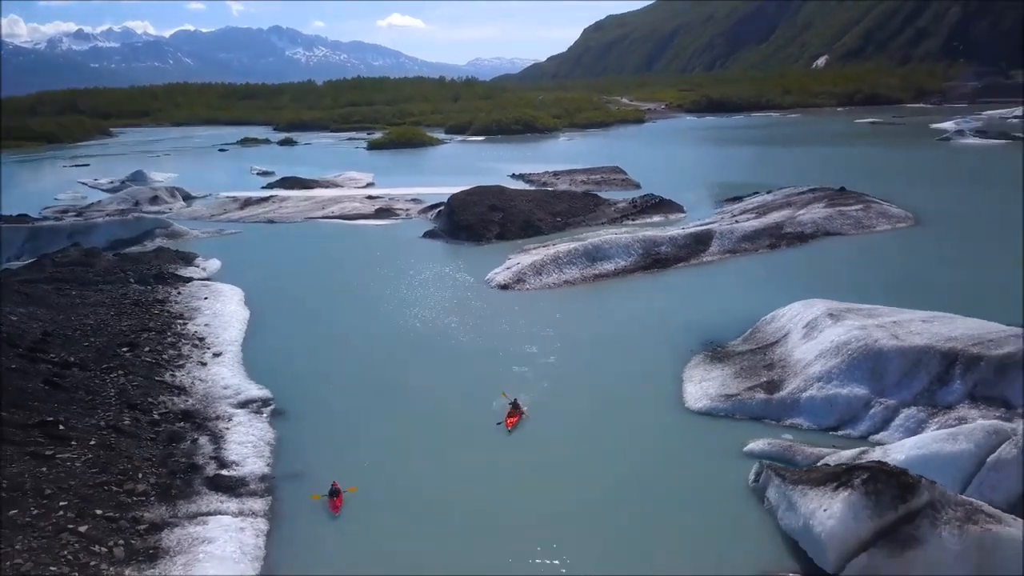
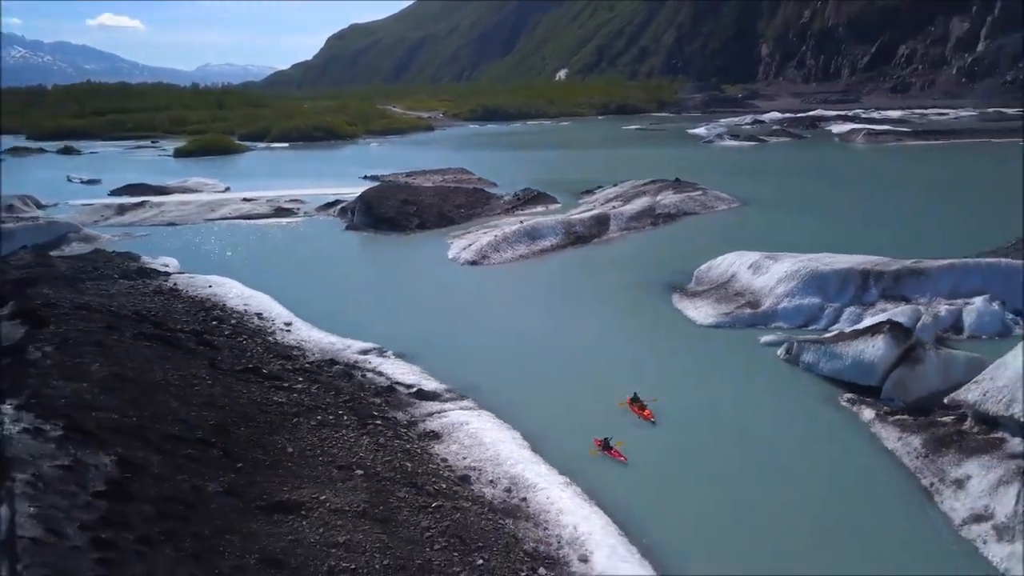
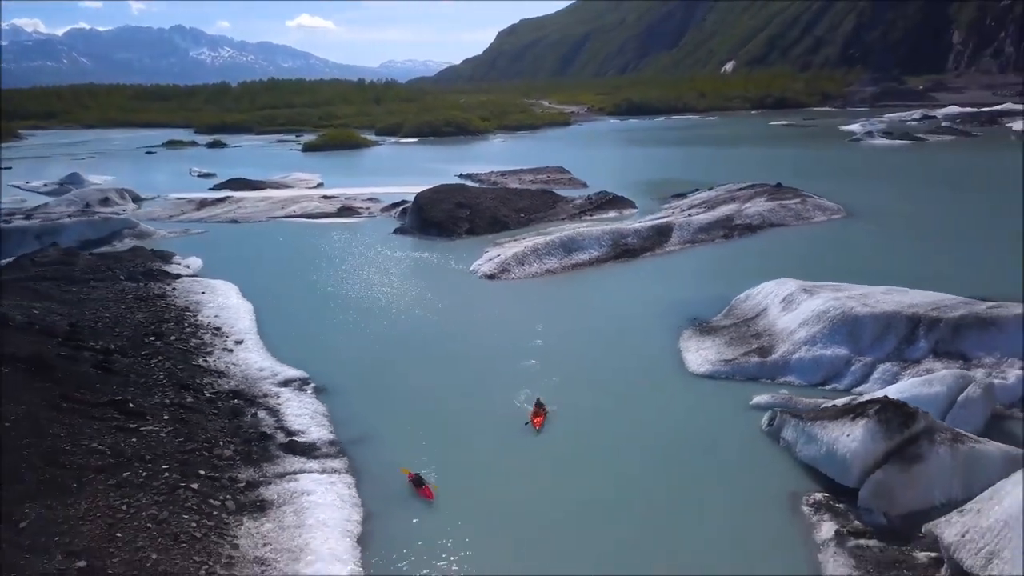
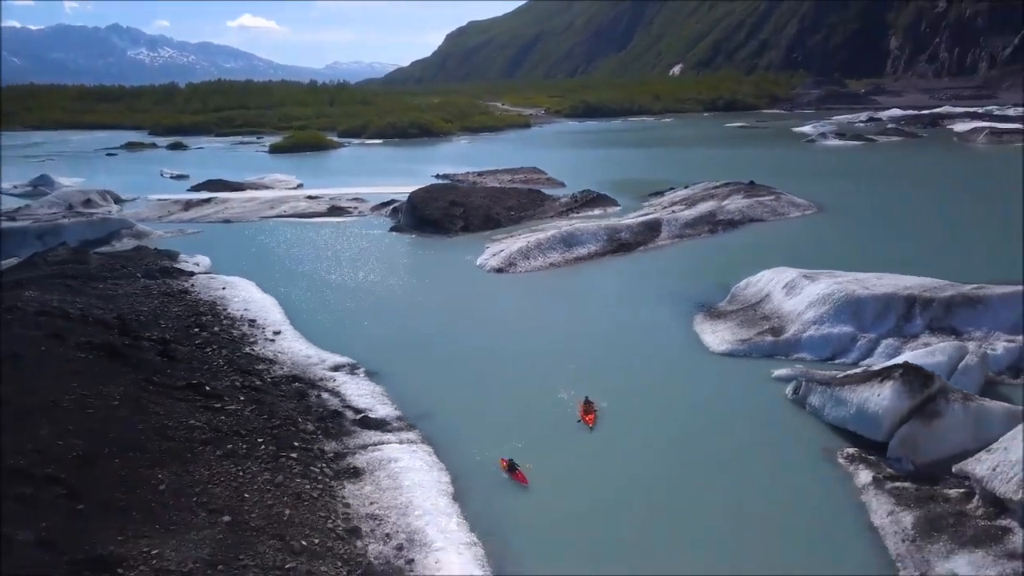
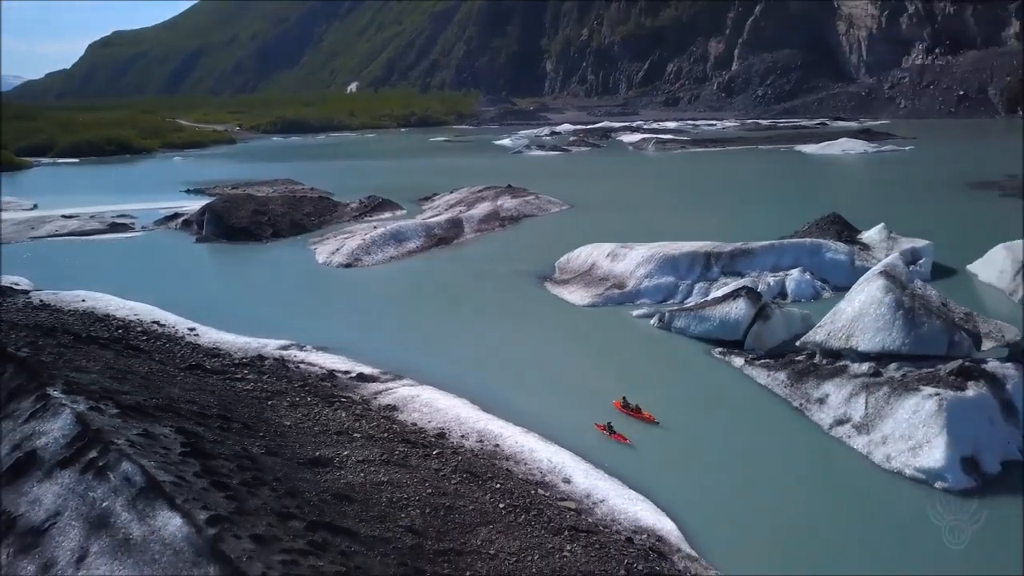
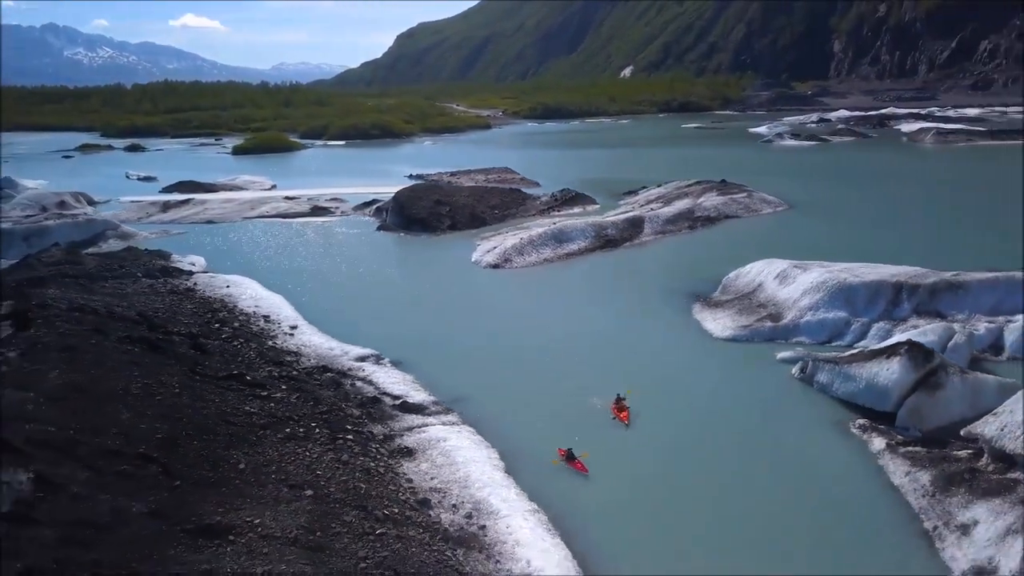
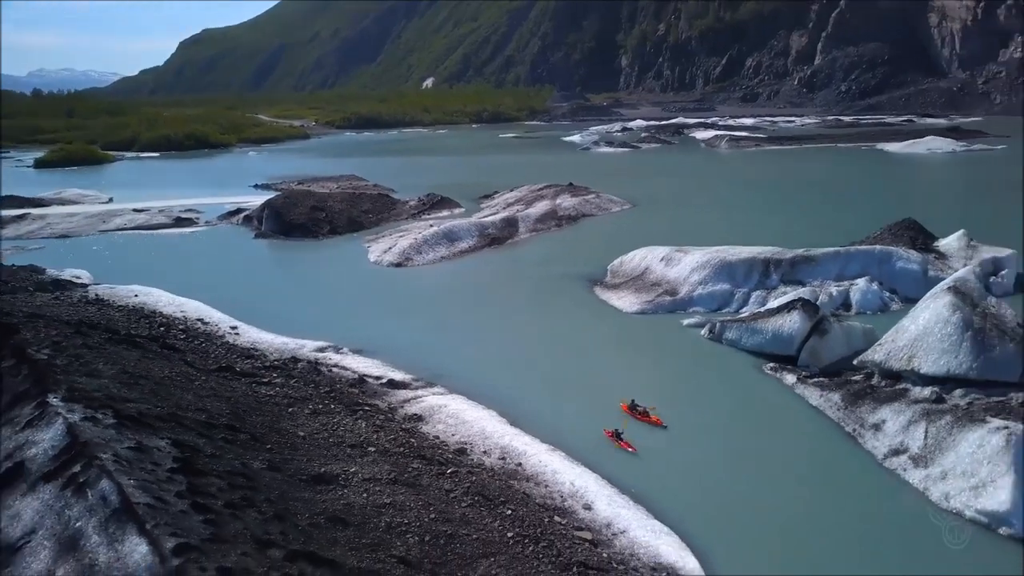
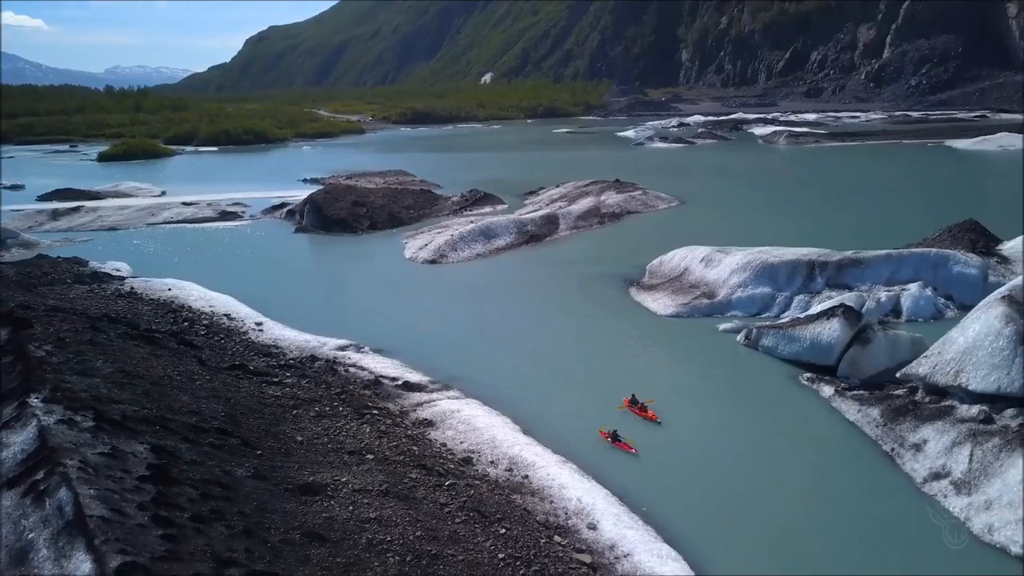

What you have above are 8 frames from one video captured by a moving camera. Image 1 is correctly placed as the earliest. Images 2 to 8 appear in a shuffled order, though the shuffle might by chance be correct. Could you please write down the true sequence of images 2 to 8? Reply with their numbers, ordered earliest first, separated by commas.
3, 4, 6, 2, 8, 7, 5
